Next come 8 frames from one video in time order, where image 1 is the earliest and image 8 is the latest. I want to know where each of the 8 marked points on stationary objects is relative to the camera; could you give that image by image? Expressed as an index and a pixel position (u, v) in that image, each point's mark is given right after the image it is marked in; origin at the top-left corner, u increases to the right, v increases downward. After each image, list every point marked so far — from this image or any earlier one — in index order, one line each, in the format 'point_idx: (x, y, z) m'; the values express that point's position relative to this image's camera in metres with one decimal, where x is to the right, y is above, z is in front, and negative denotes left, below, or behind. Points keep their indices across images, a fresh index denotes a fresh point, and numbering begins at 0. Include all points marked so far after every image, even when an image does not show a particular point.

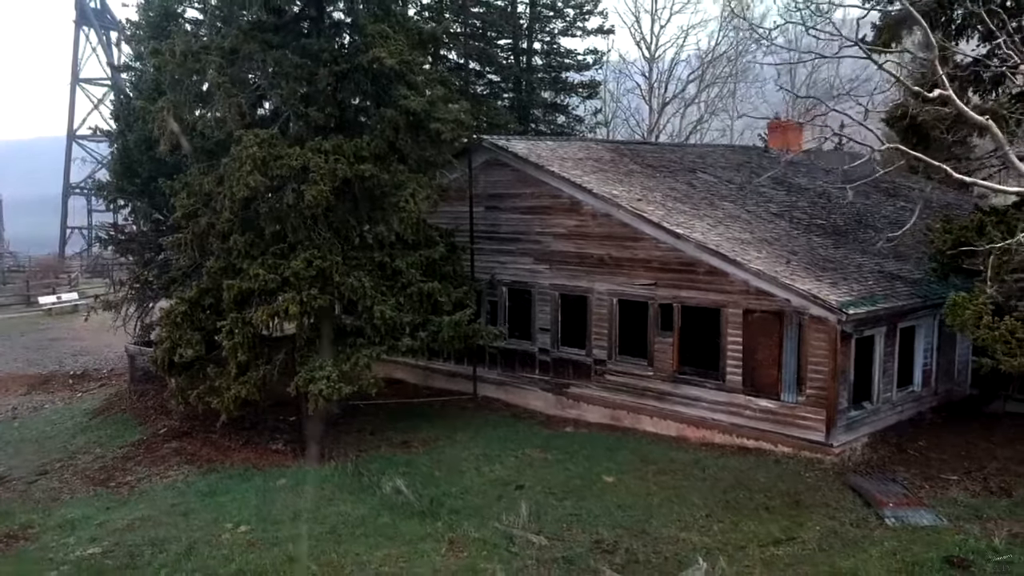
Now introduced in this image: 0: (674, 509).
0: (+1.6, -2.2, +11.1) m
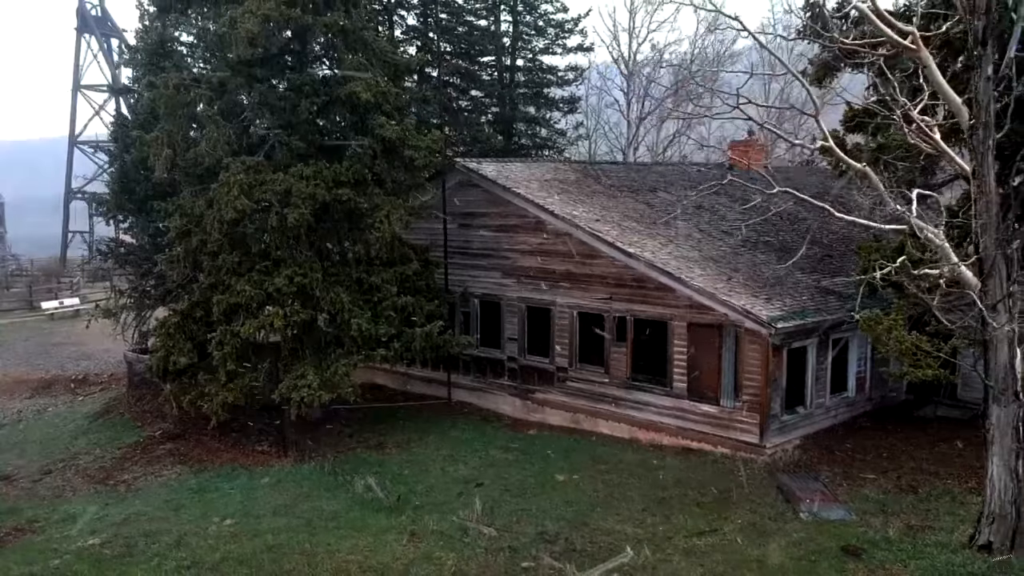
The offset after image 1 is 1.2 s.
0: (+1.1, -2.4, +12.4) m
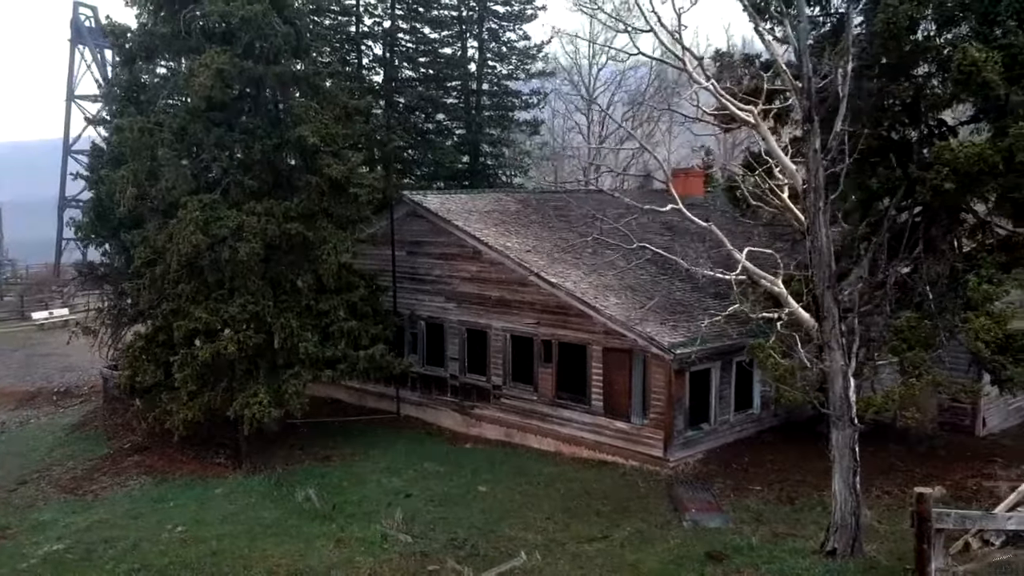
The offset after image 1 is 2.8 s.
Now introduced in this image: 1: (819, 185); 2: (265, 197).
0: (+0.1, -2.8, +13.9) m
1: (+3.0, +1.0, +10.7) m
2: (-3.9, +1.4, +17.4) m
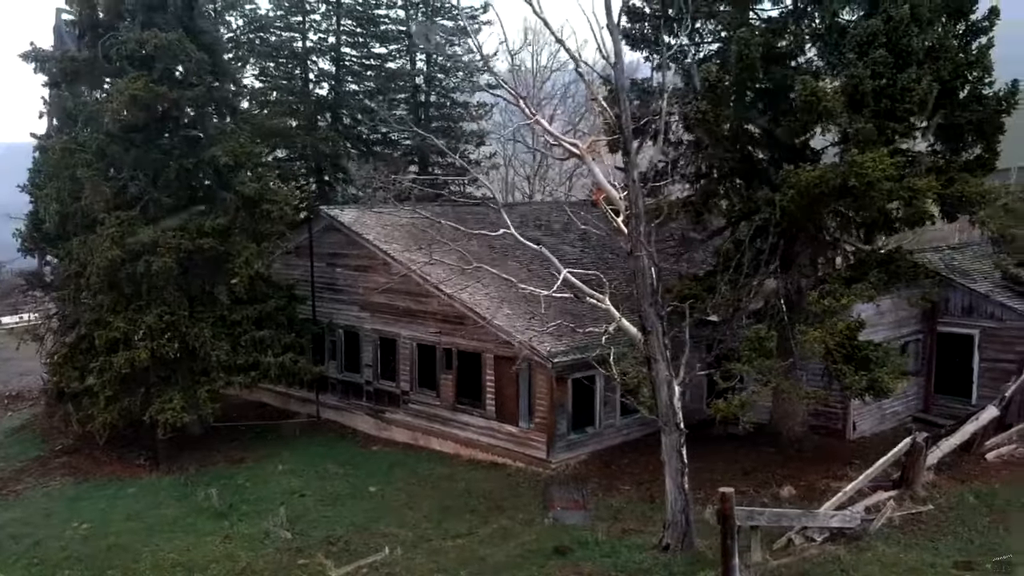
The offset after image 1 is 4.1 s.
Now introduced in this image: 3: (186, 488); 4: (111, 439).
0: (-1.5, -3.0, +14.9) m
1: (+1.4, +0.8, +11.7) m
2: (-5.5, +1.2, +18.4) m
3: (-4.9, -3.0, +16.6) m
4: (-7.1, -2.7, +19.6) m
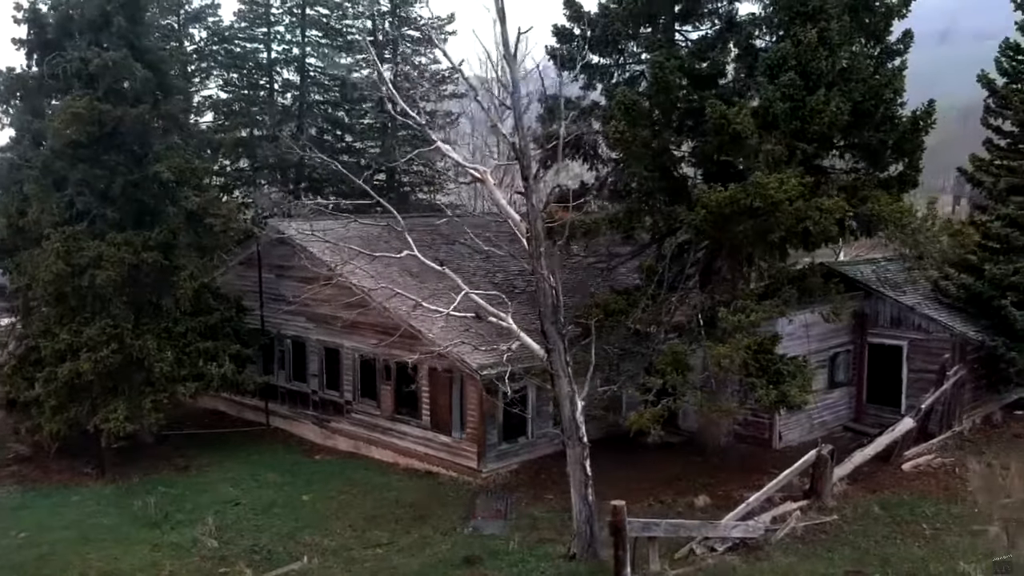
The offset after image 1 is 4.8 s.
0: (-2.5, -3.2, +15.3) m
1: (+0.3, +0.6, +12.1) m
2: (-6.5, +1.0, +18.8) m
3: (-6.0, -3.2, +17.0) m
4: (-8.2, -2.9, +20.0) m
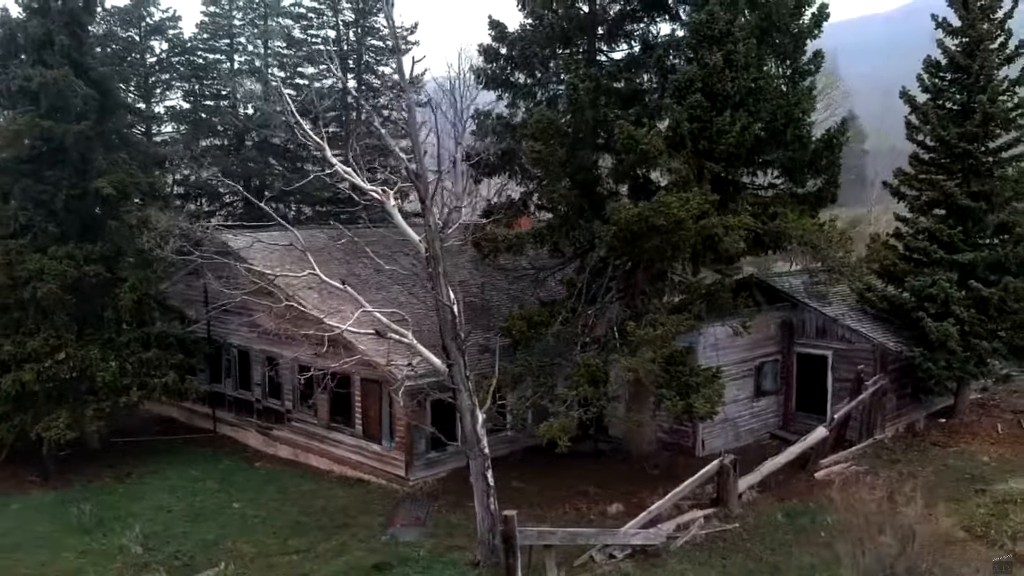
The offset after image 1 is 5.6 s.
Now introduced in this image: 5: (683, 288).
0: (-3.7, -3.4, +15.8) m
1: (-0.9, +0.4, +12.6) m
2: (-7.7, +0.8, +19.3) m
3: (-7.1, -3.4, +17.5) m
4: (-9.3, -3.1, +20.5) m
5: (+2.5, 0.0, +16.1) m
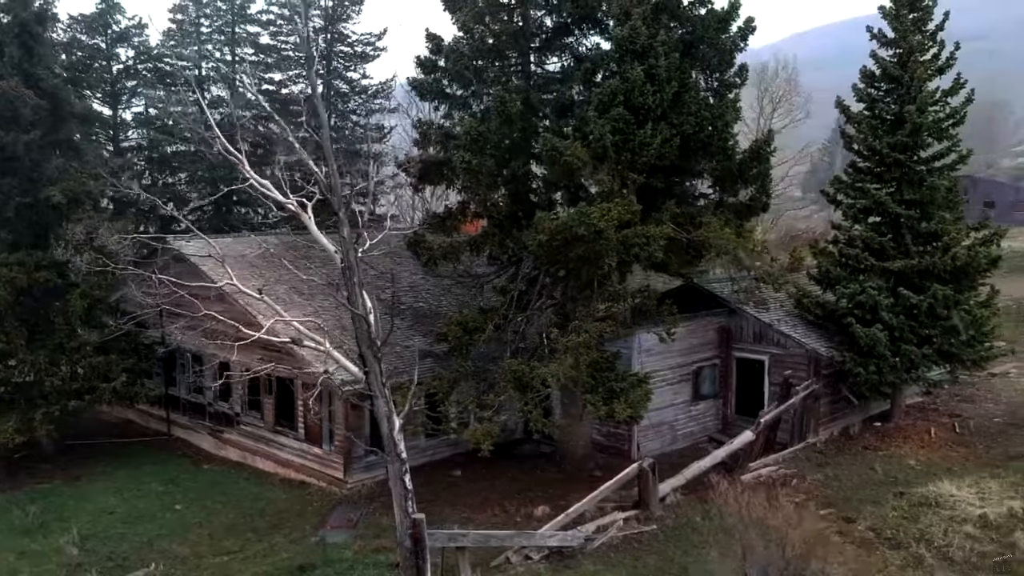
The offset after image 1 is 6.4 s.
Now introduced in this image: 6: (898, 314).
0: (-4.7, -3.6, +16.2) m
1: (-1.9, +0.3, +13.0) m
2: (-8.7, +0.7, +19.7) m
3: (-8.1, -3.5, +17.9) m
4: (-10.3, -3.2, +20.9) m
5: (+1.5, -0.1, +16.5) m
6: (+6.5, -0.4, +18.7) m
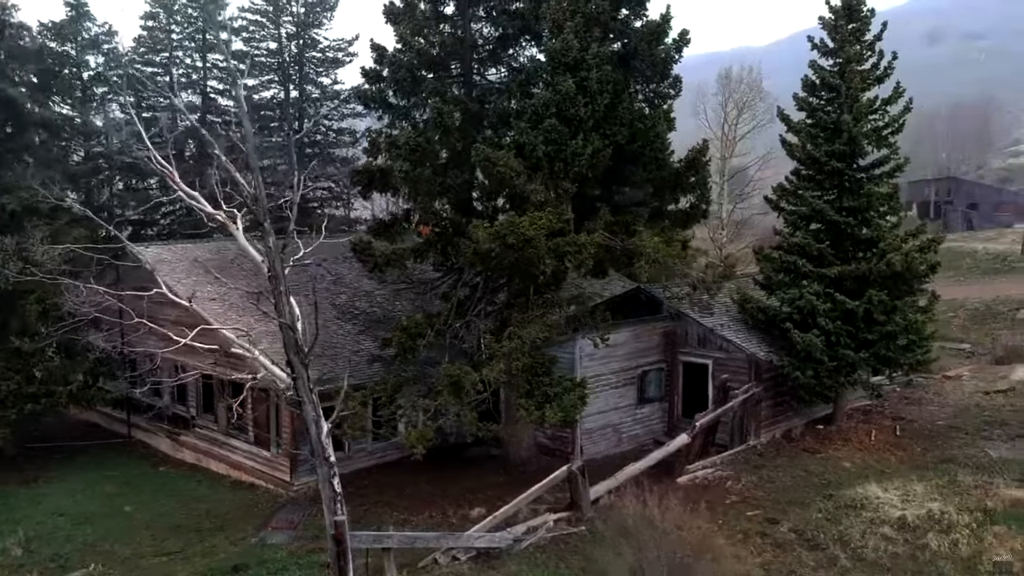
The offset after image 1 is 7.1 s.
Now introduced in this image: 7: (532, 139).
0: (-5.6, -3.7, +16.6) m
1: (-2.8, +0.2, +13.4) m
2: (-9.7, +0.6, +20.1) m
3: (-9.1, -3.6, +18.3) m
4: (-11.3, -3.3, +21.3) m
5: (+0.5, -0.2, +16.9) m
6: (+5.6, -0.5, +19.1) m
7: (+0.3, +2.1, +15.8) m
